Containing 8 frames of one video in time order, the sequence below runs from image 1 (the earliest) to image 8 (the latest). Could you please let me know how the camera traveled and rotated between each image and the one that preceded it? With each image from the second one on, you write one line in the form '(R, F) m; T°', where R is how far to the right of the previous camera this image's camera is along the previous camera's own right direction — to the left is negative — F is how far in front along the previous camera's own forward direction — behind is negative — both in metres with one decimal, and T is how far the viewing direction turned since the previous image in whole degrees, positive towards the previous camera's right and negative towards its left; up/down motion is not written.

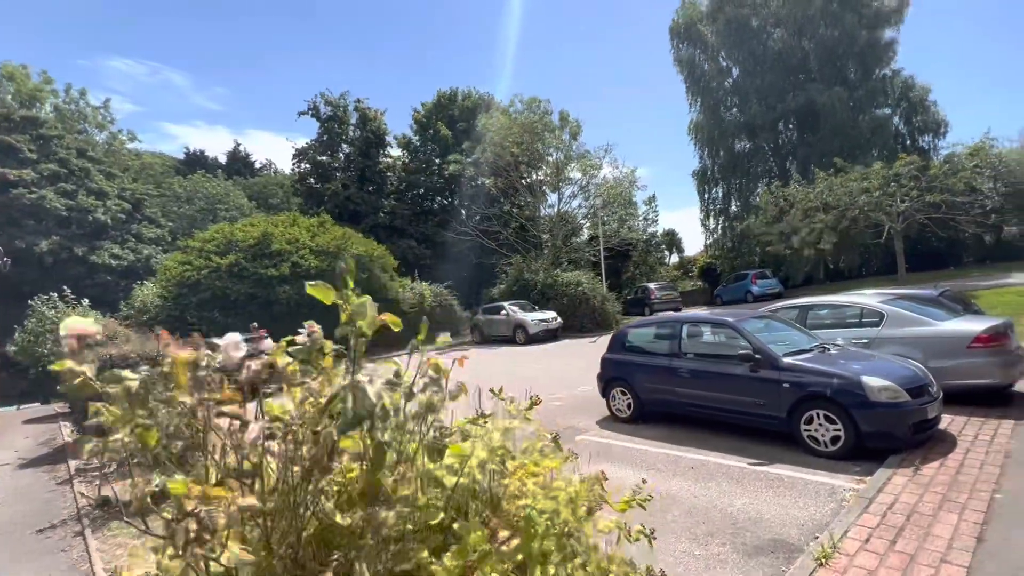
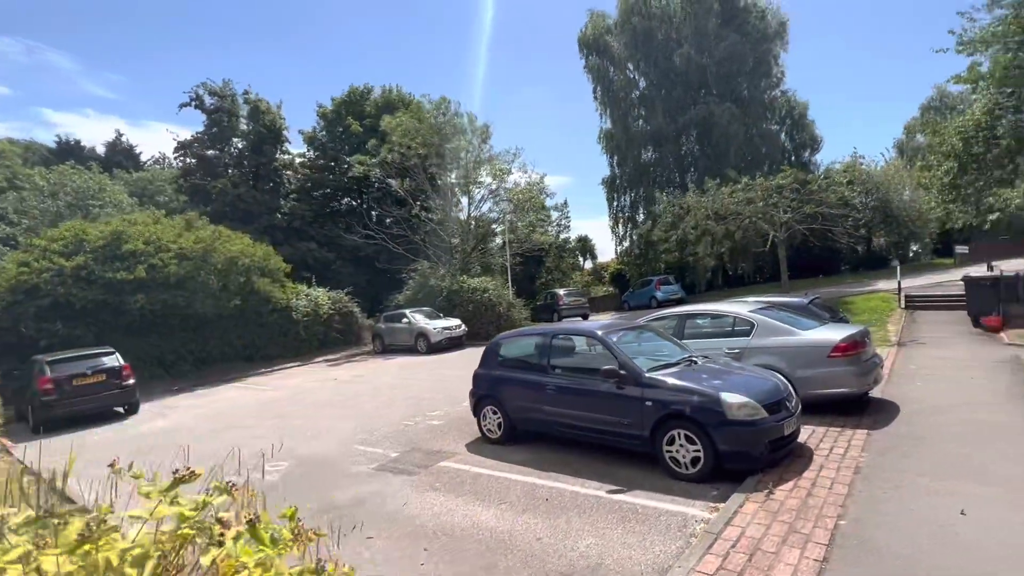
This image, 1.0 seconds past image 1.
(+1.0, +0.7) m; +8°
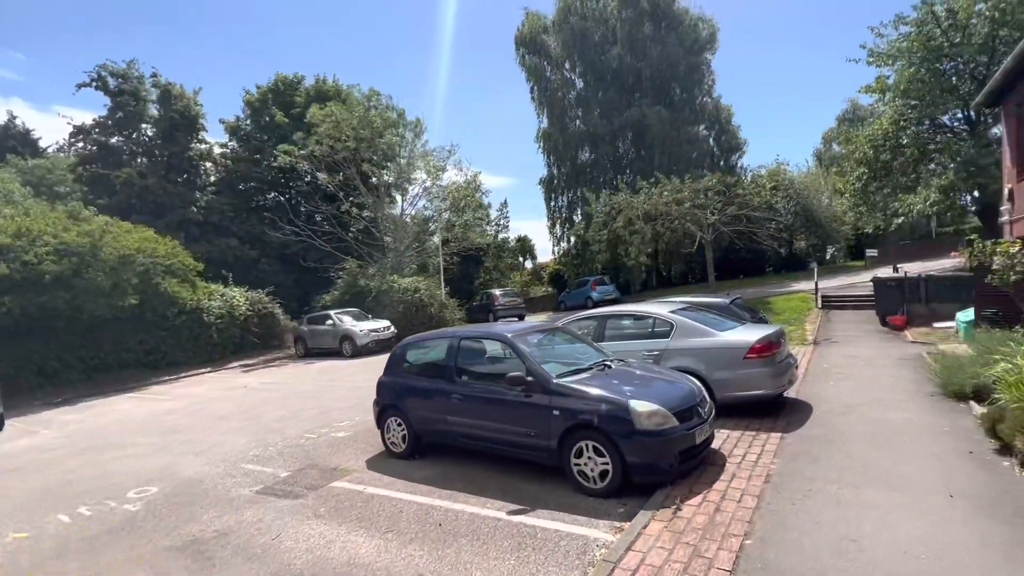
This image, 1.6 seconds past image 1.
(+0.5, +0.6) m; +6°
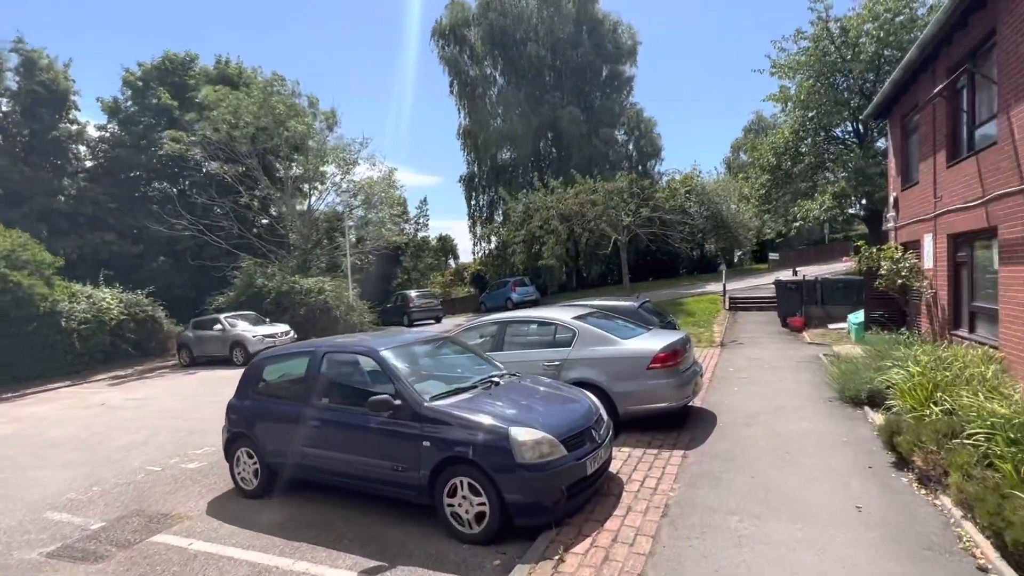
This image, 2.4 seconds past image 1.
(+0.6, +0.9) m; +8°
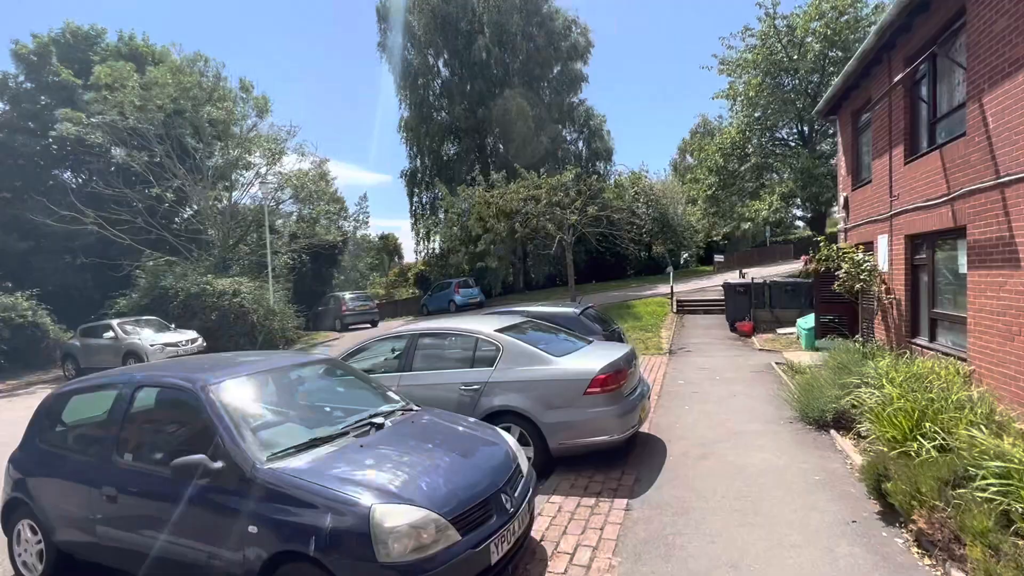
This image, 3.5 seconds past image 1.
(+0.5, +1.4) m; +5°
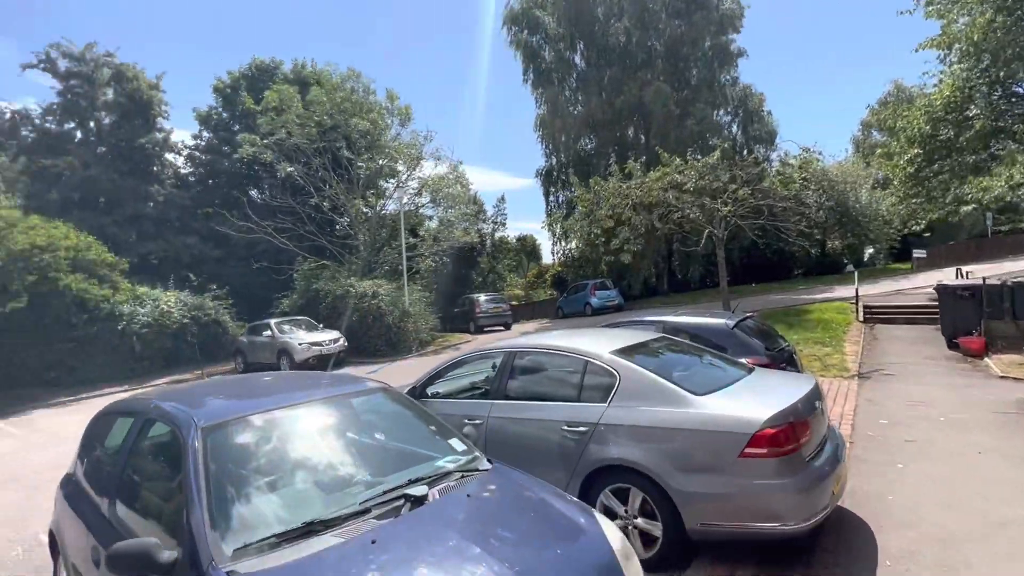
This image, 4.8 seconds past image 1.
(+0.2, +1.5) m; -16°
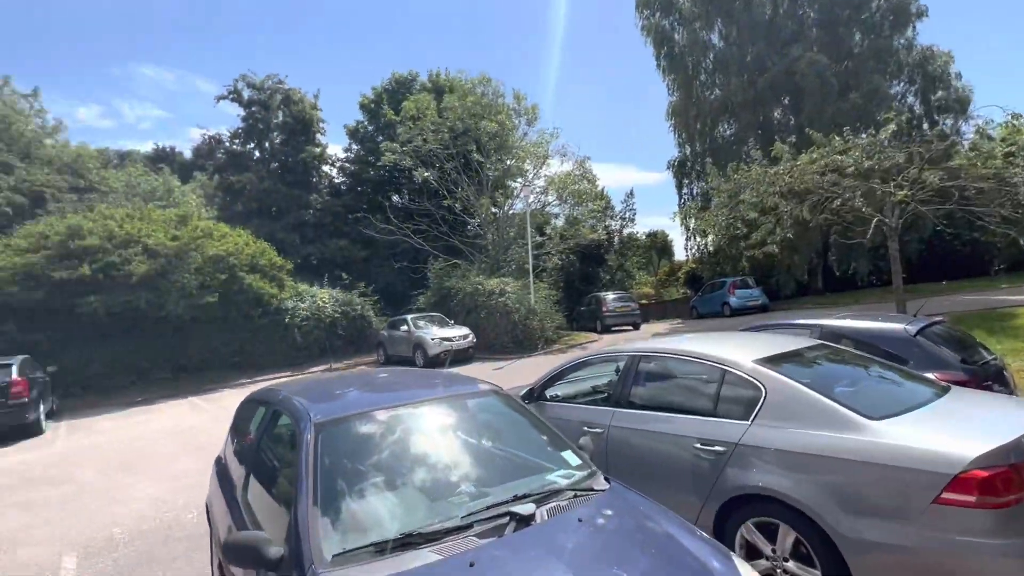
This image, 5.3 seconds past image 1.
(+0.1, +0.3) m; -14°
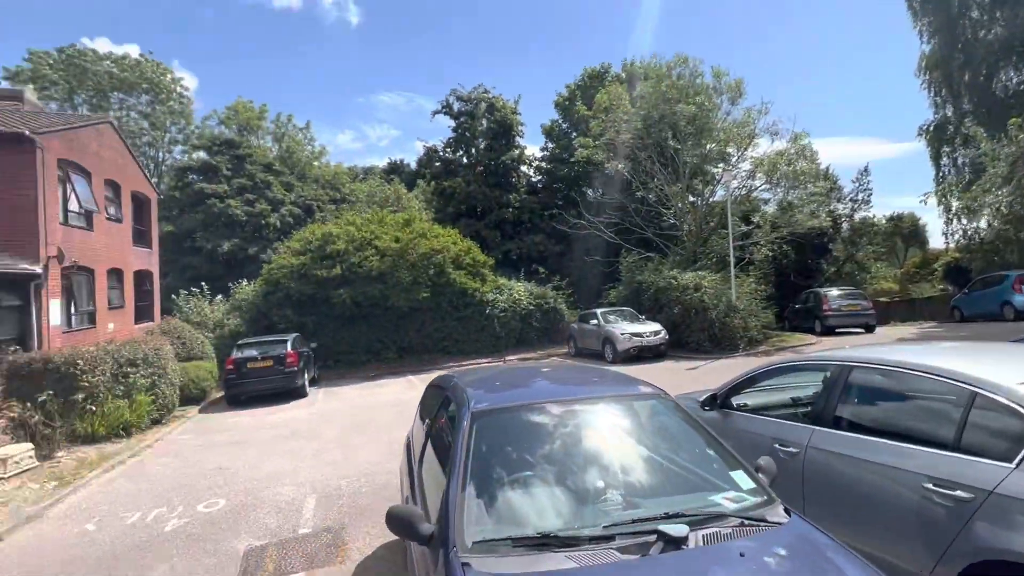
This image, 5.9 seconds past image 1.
(+0.2, +0.2) m; -22°
